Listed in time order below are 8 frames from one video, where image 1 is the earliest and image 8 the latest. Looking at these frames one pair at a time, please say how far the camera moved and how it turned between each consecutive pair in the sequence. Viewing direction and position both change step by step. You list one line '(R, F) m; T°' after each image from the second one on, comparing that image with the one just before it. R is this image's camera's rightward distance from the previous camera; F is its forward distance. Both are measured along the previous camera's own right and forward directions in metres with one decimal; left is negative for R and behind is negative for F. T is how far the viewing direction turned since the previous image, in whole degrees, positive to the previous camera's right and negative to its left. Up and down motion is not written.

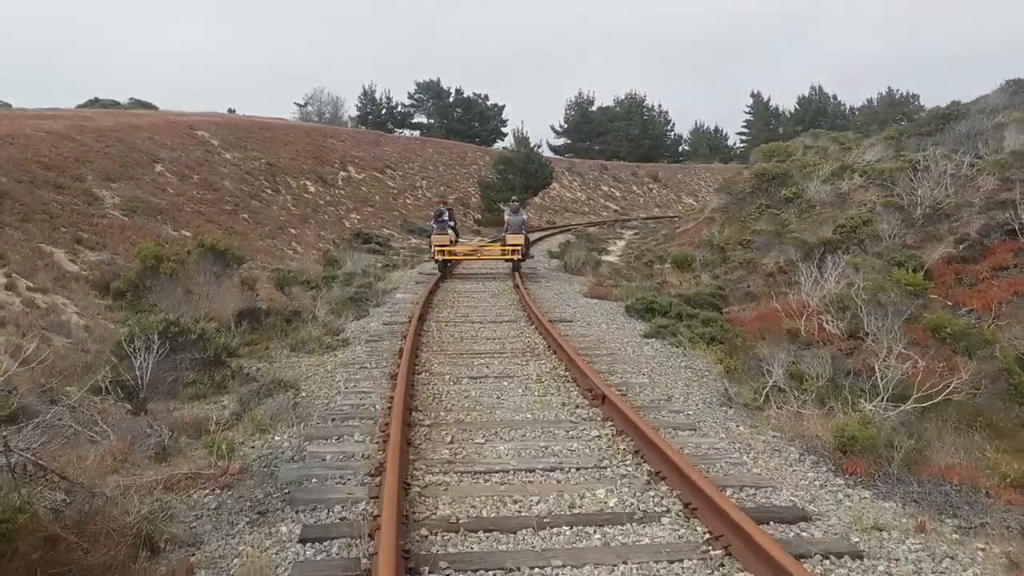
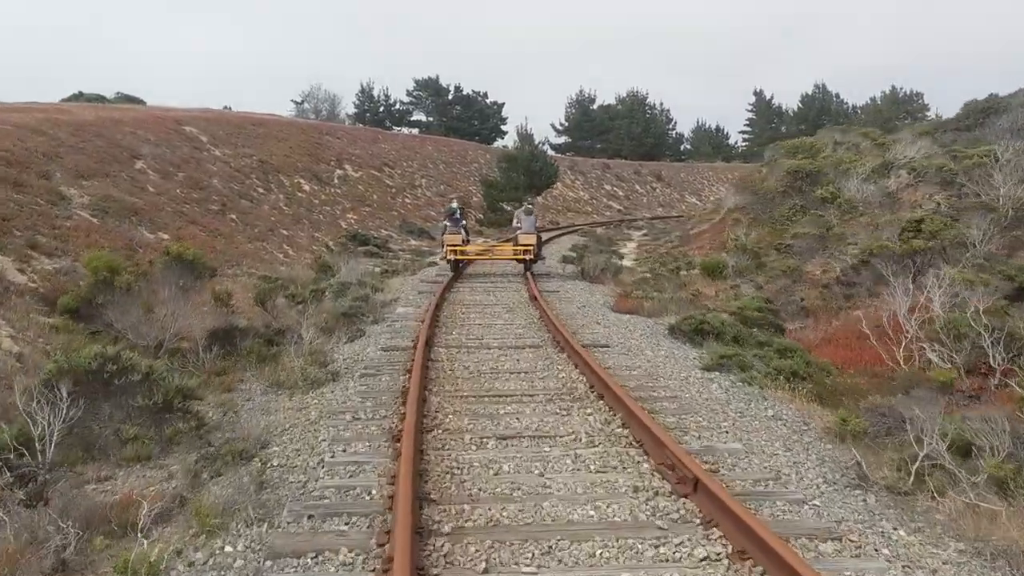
(-0.3, +2.1) m; 0°
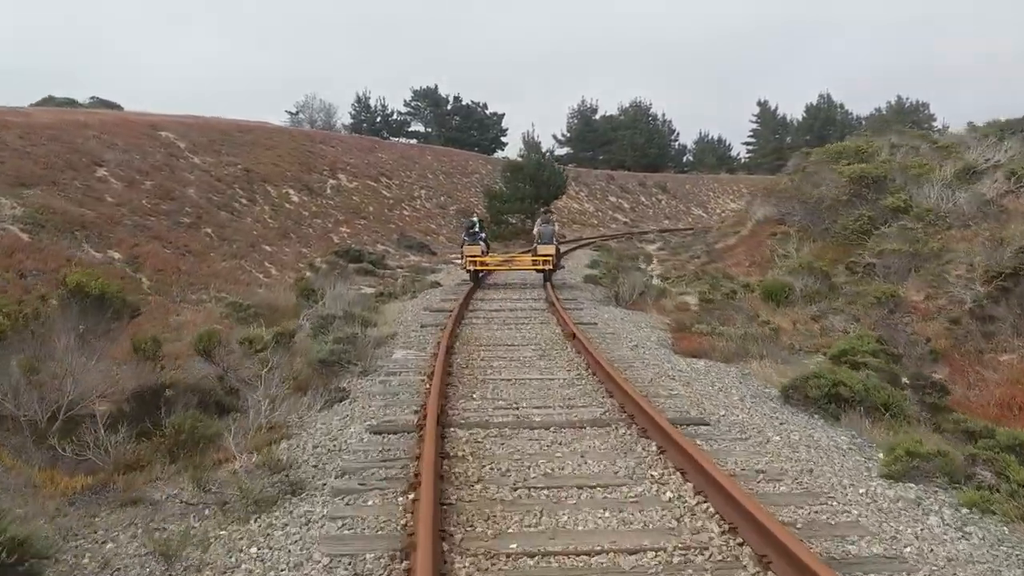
(-0.4, +3.4) m; 0°
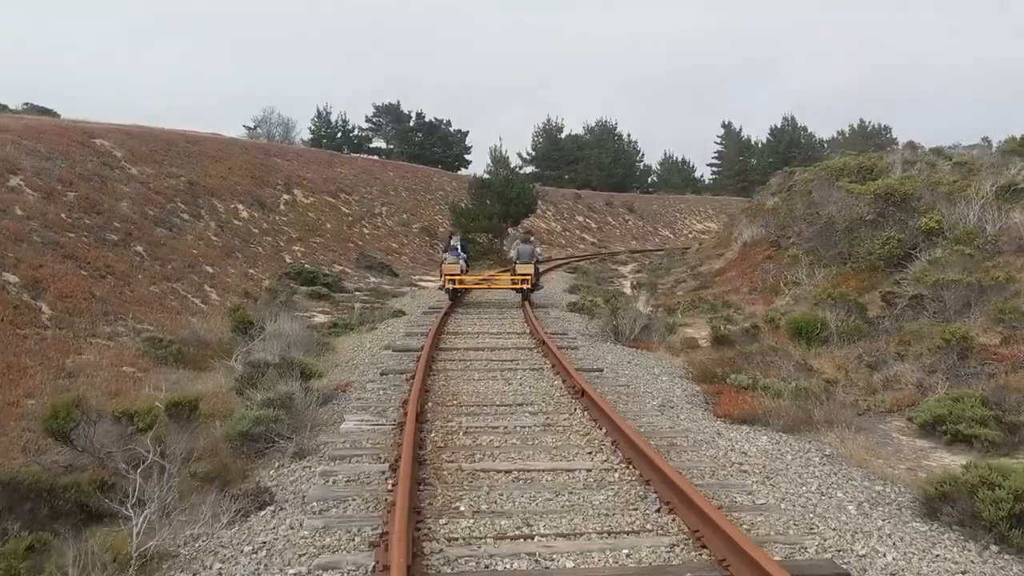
(-0.3, +2.7) m; +2°
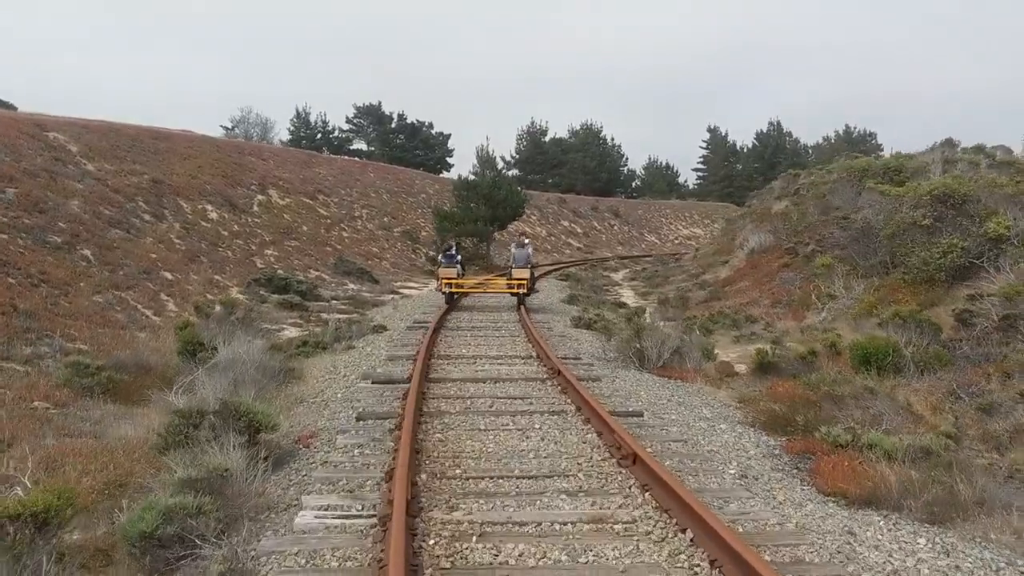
(-0.3, +2.4) m; +1°
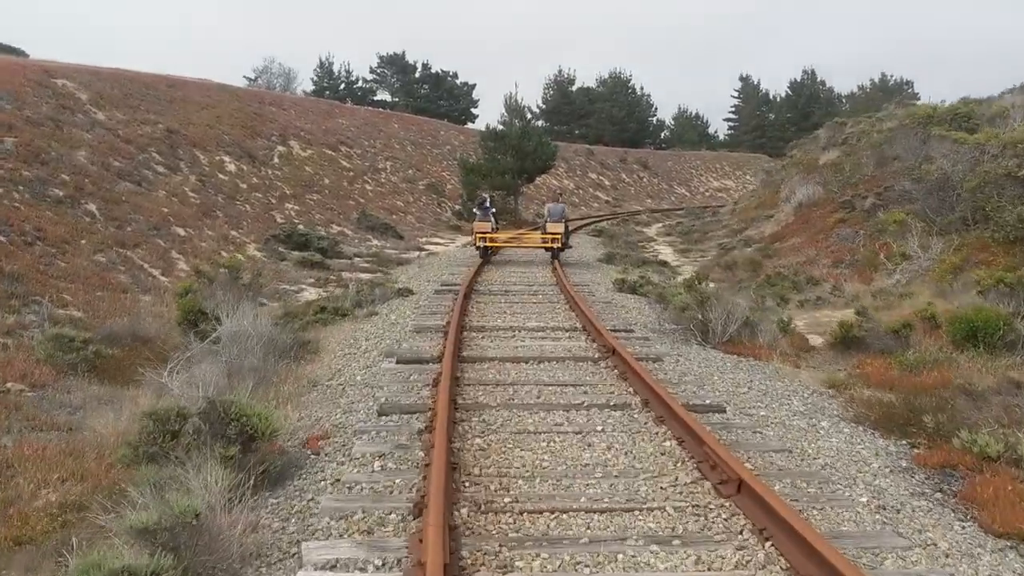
(-0.2, +1.5) m; -2°
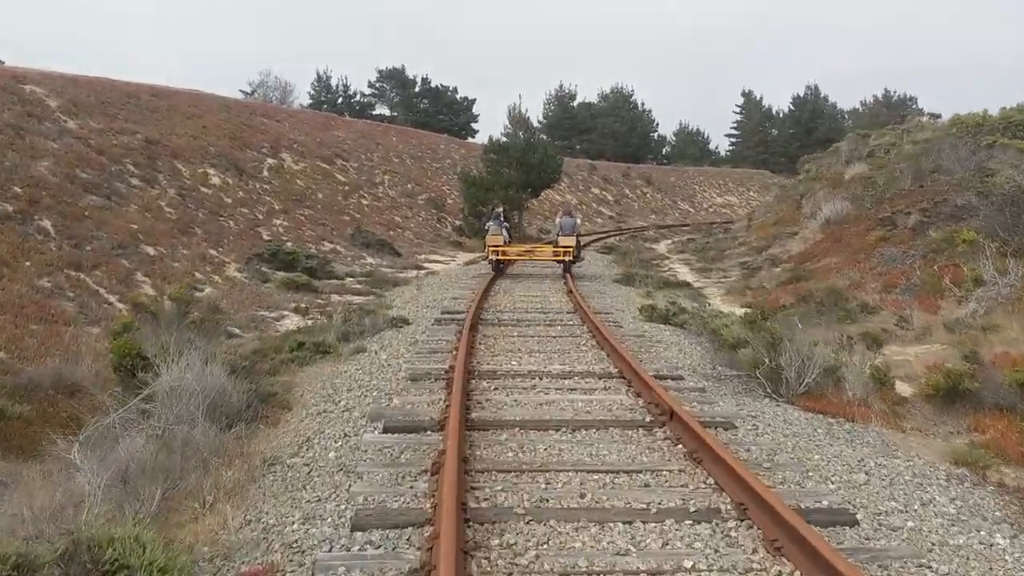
(-0.2, +2.1) m; 0°
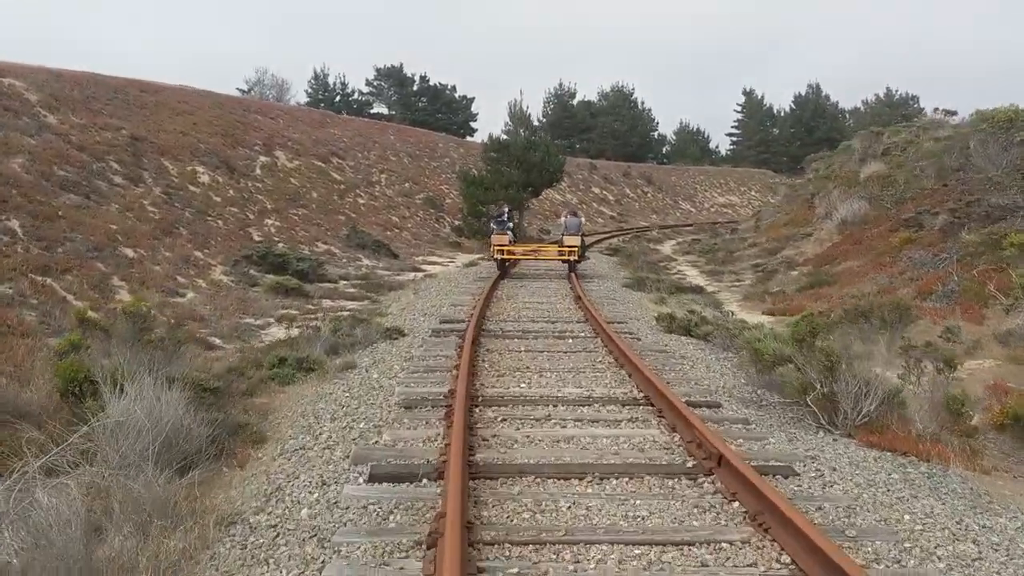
(-0.1, +1.2) m; 0°
